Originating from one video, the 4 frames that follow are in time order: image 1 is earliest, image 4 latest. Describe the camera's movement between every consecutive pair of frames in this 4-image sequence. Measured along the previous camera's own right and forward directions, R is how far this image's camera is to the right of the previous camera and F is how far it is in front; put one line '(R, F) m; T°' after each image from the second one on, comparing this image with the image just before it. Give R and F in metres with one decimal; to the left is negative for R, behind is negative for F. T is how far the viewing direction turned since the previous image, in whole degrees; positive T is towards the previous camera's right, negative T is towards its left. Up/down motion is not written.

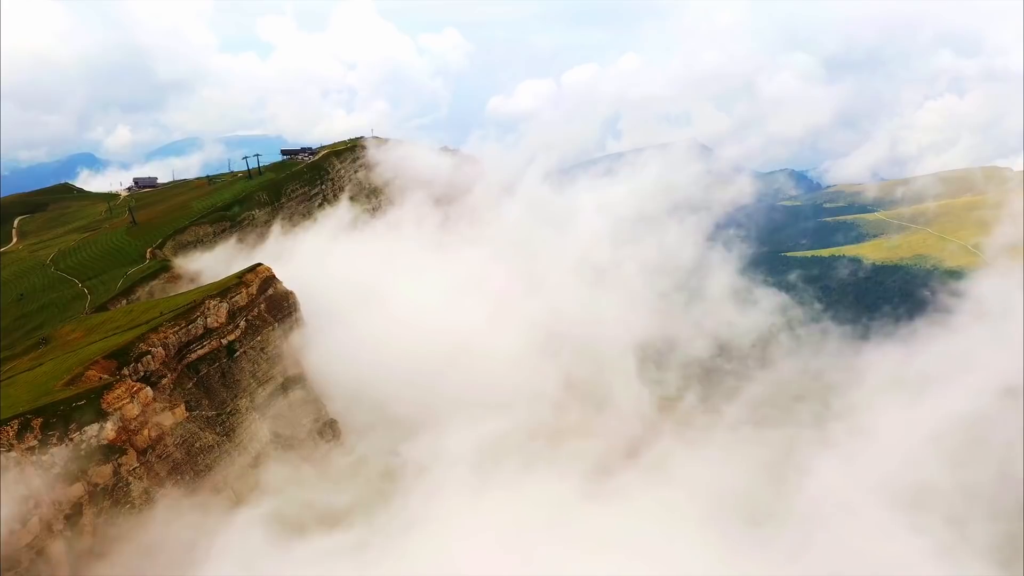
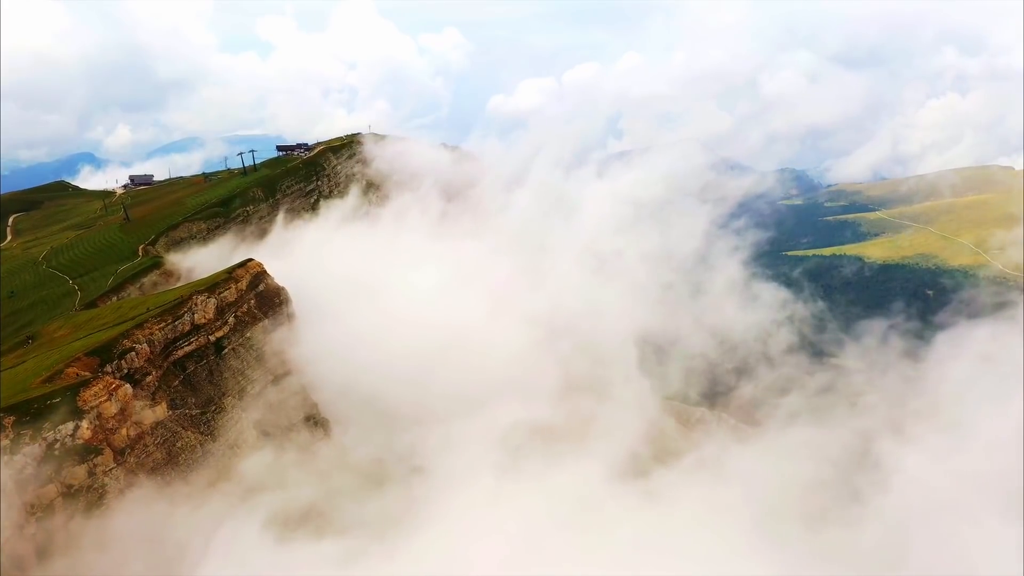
(+0.6, +1.9) m; 0°
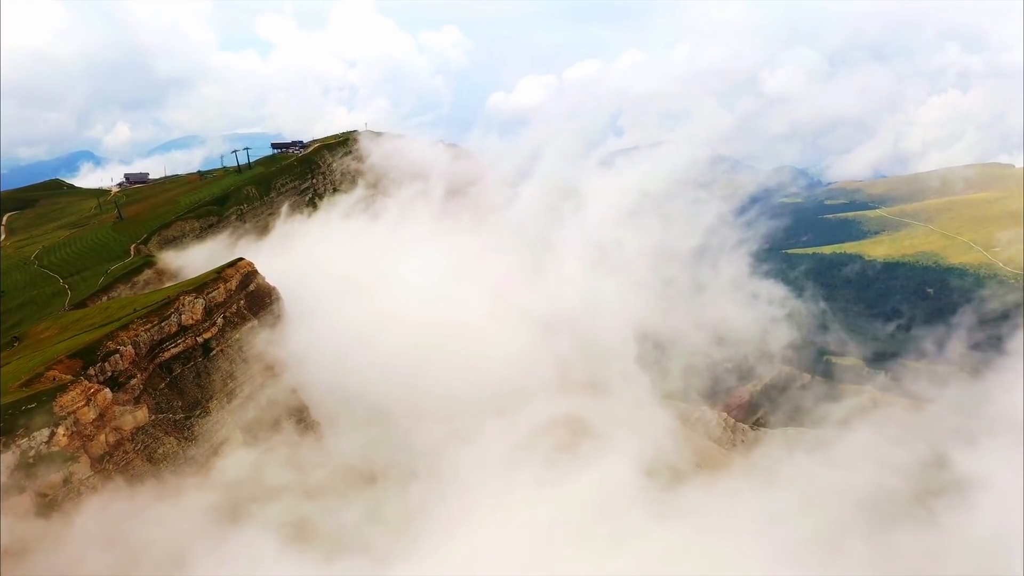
(+0.7, +1.6) m; 0°
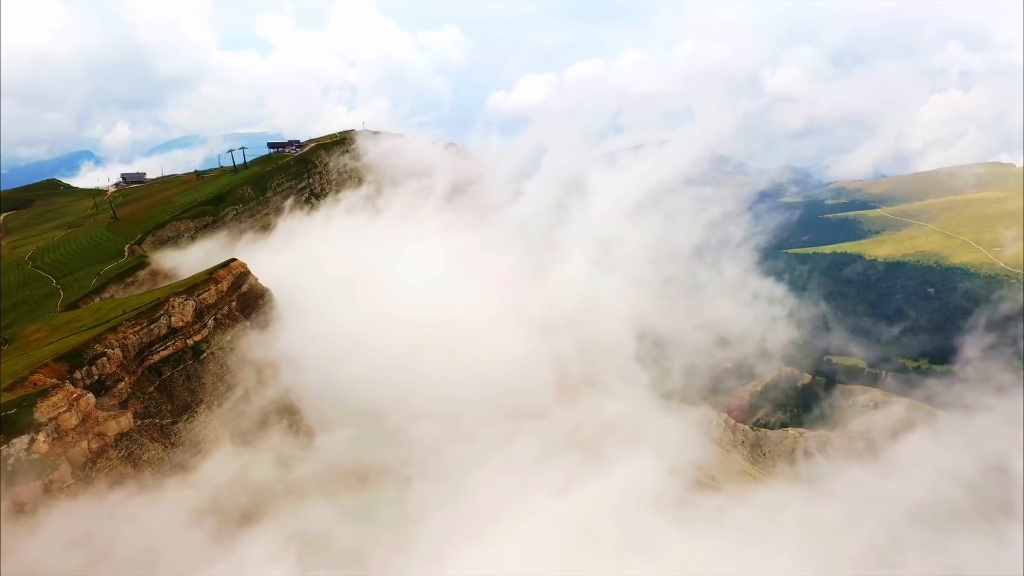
(+0.6, +1.2) m; 0°
